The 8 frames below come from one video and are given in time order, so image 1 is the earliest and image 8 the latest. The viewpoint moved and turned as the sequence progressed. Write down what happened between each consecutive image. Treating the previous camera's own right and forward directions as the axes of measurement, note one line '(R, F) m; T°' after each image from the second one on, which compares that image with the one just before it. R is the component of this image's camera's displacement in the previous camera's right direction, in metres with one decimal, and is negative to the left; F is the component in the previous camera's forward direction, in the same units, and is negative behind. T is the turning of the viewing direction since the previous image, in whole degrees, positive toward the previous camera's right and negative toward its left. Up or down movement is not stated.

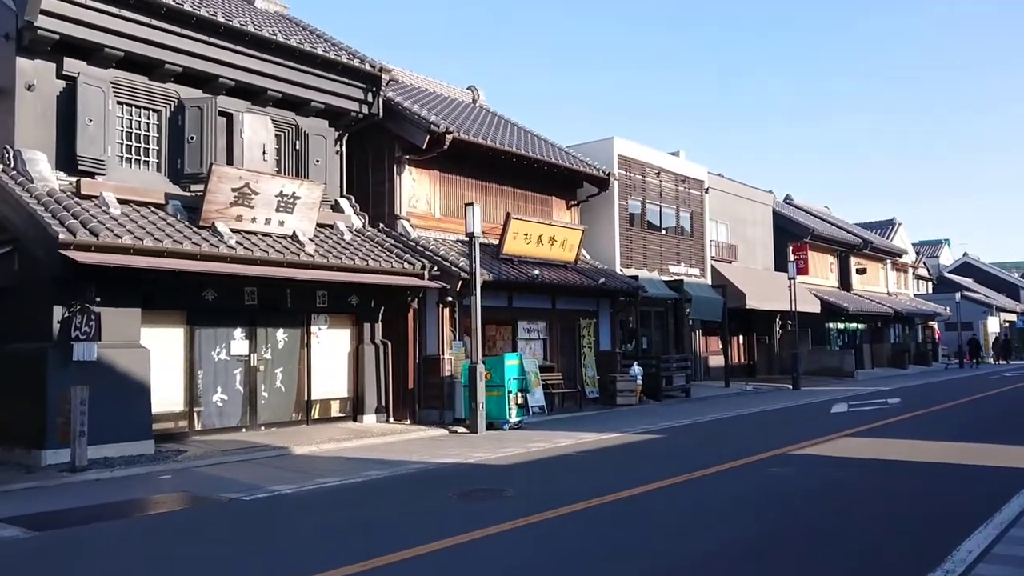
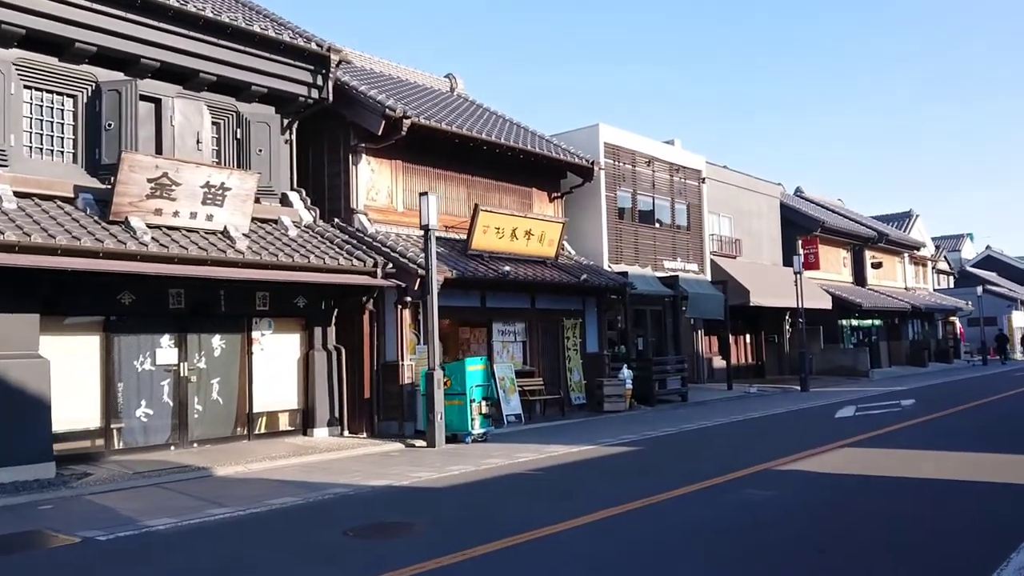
(+1.0, +1.6) m; -1°
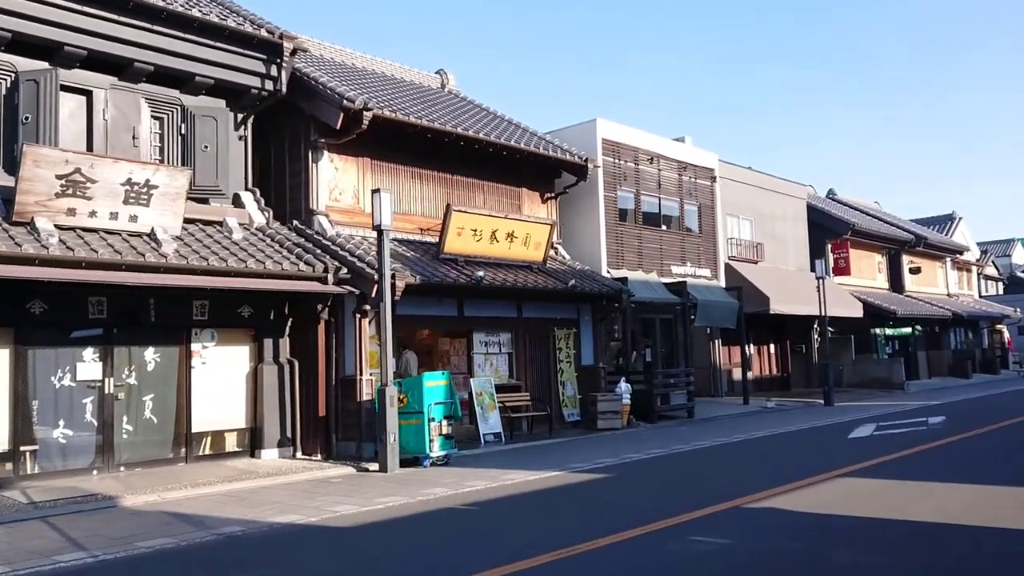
(+1.2, +1.6) m; -3°
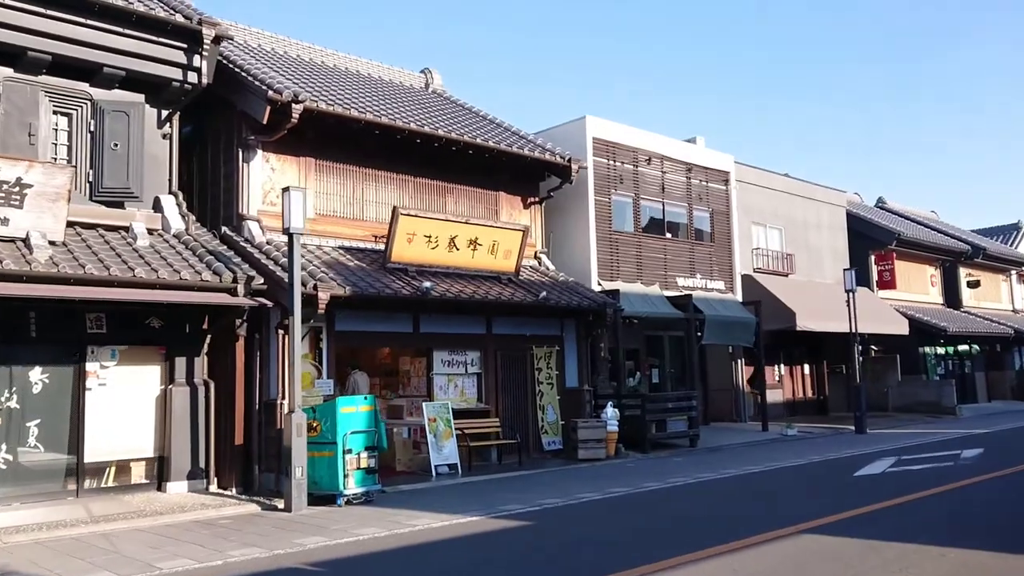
(+1.8, +1.9) m; -4°
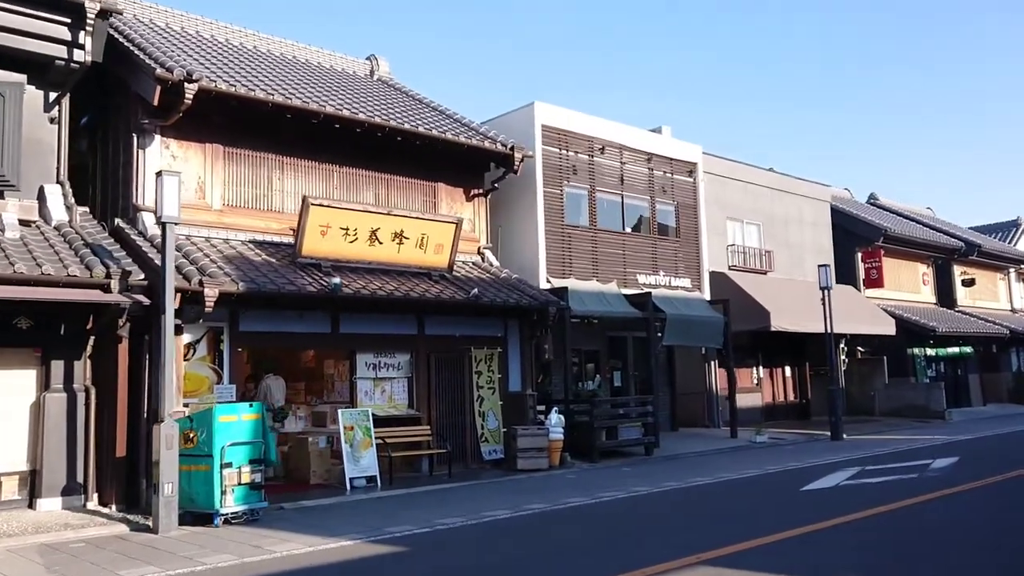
(+1.4, +1.2) m; -1°
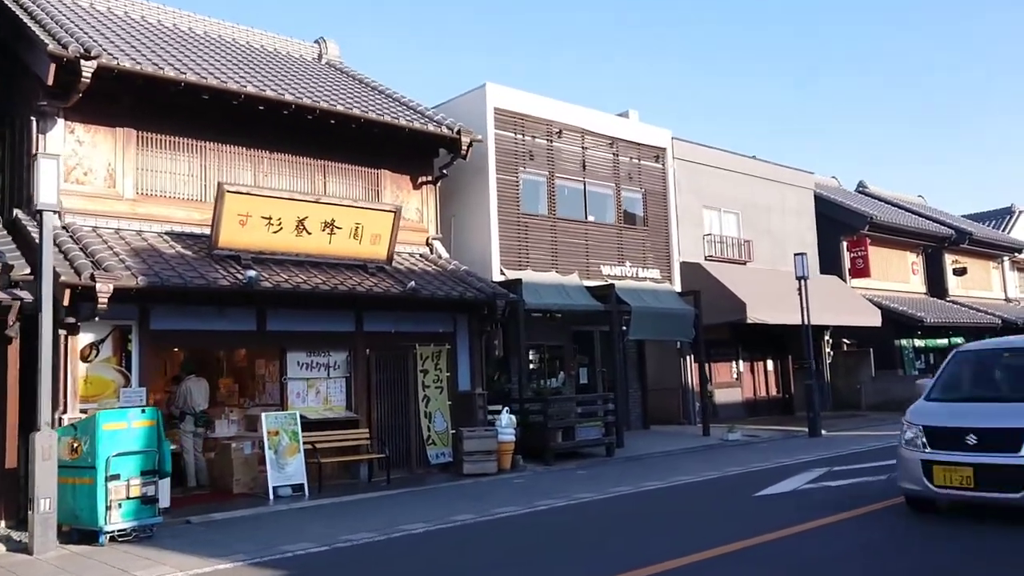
(+1.0, +1.0) m; 0°
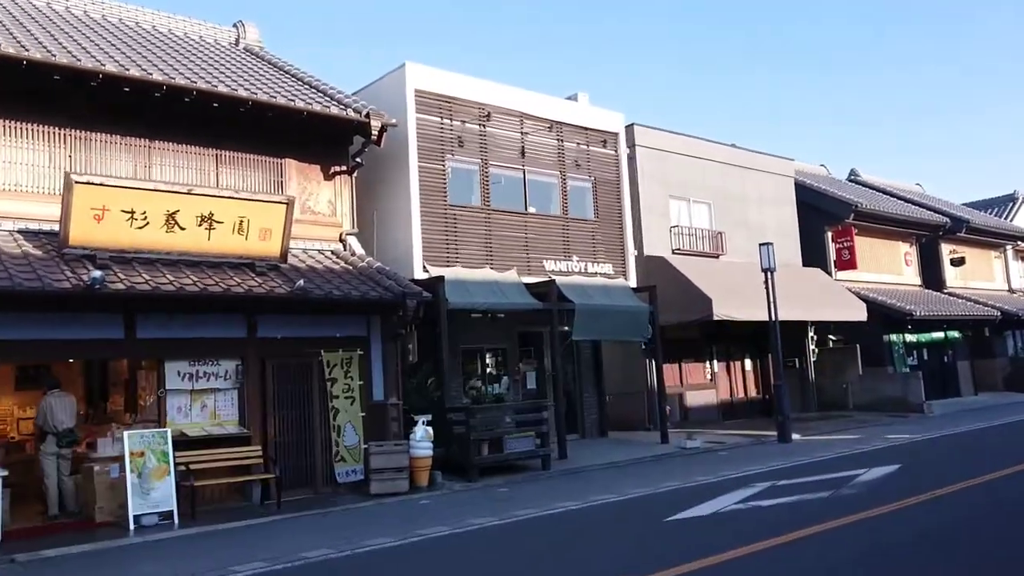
(+1.6, +1.5) m; -1°
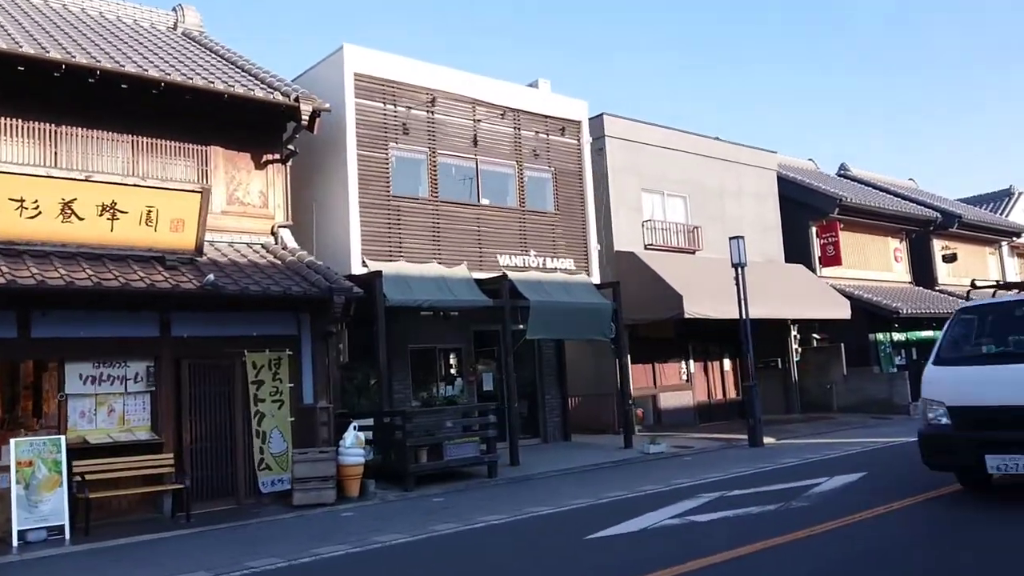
(+1.0, +1.0) m; 0°
